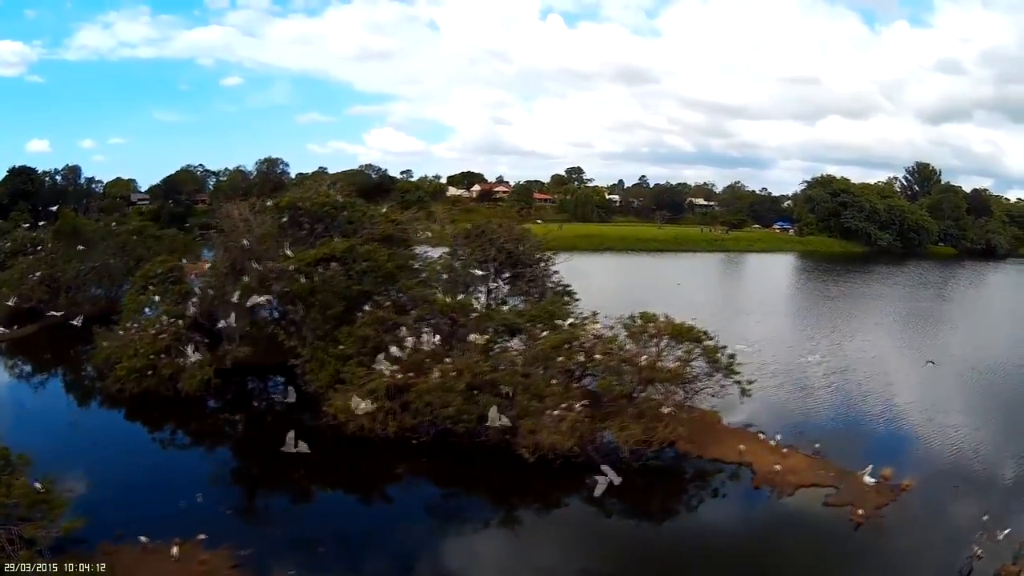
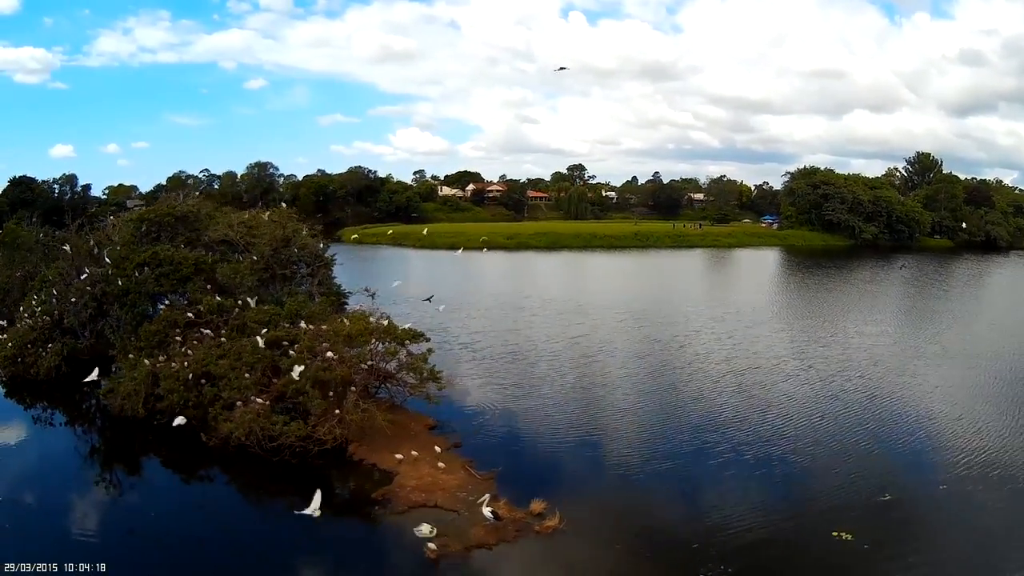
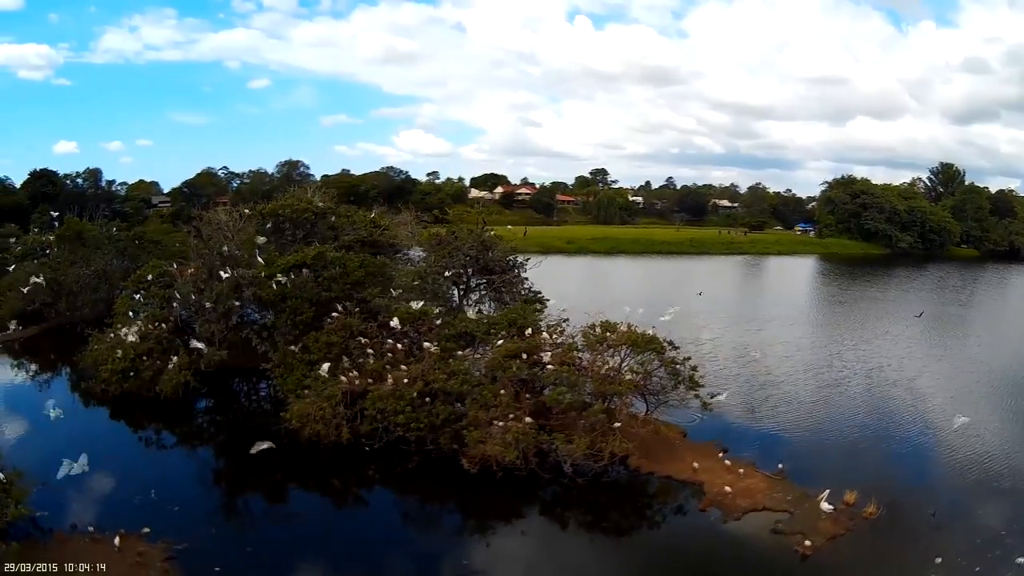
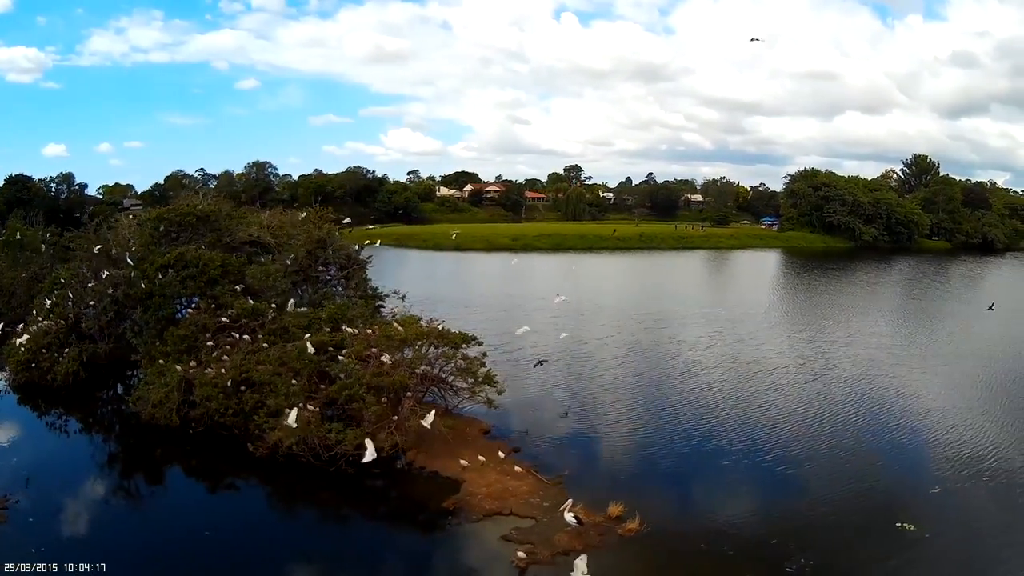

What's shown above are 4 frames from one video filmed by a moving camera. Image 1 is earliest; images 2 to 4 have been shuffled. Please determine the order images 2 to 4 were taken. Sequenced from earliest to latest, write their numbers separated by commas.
3, 4, 2
